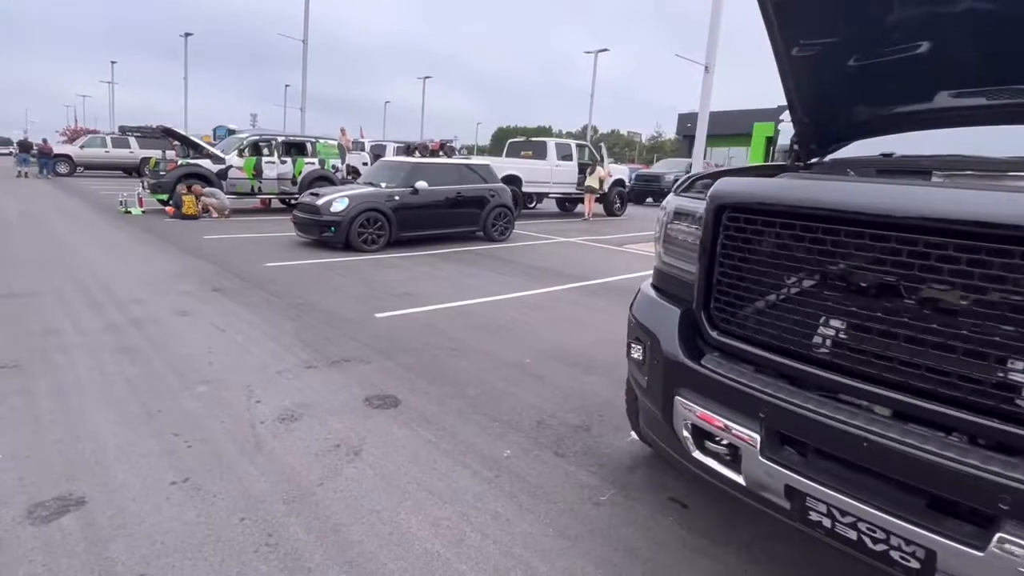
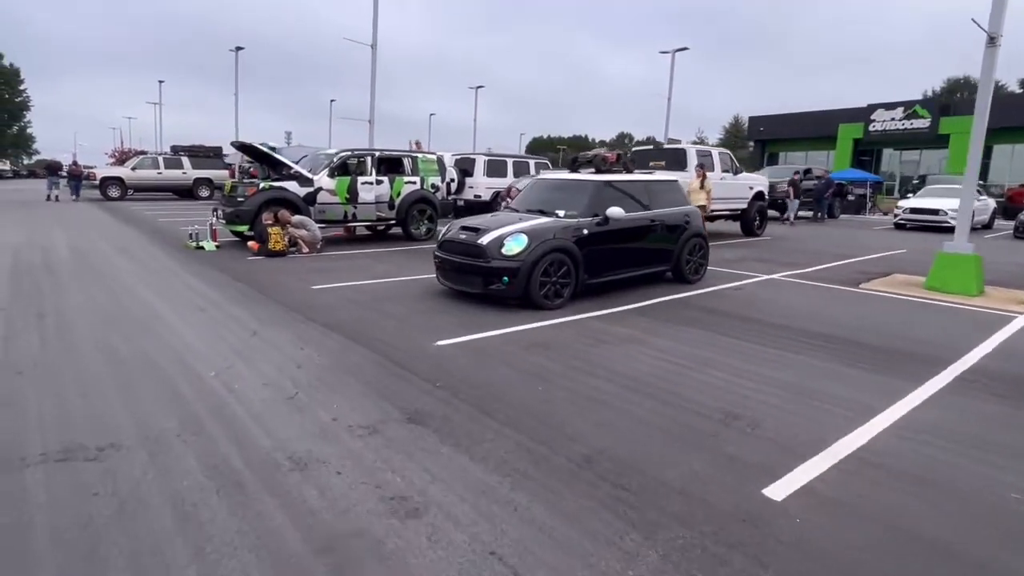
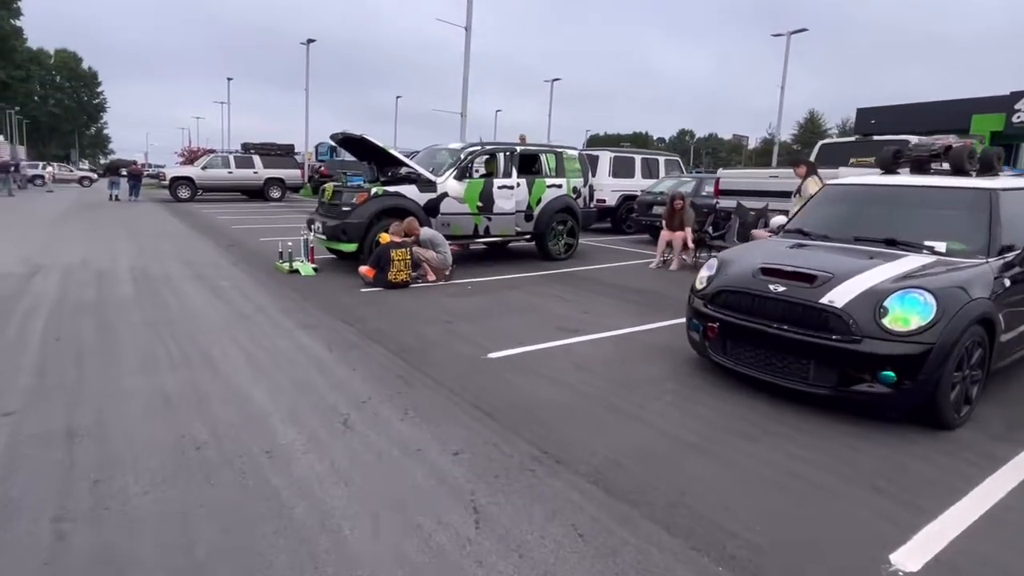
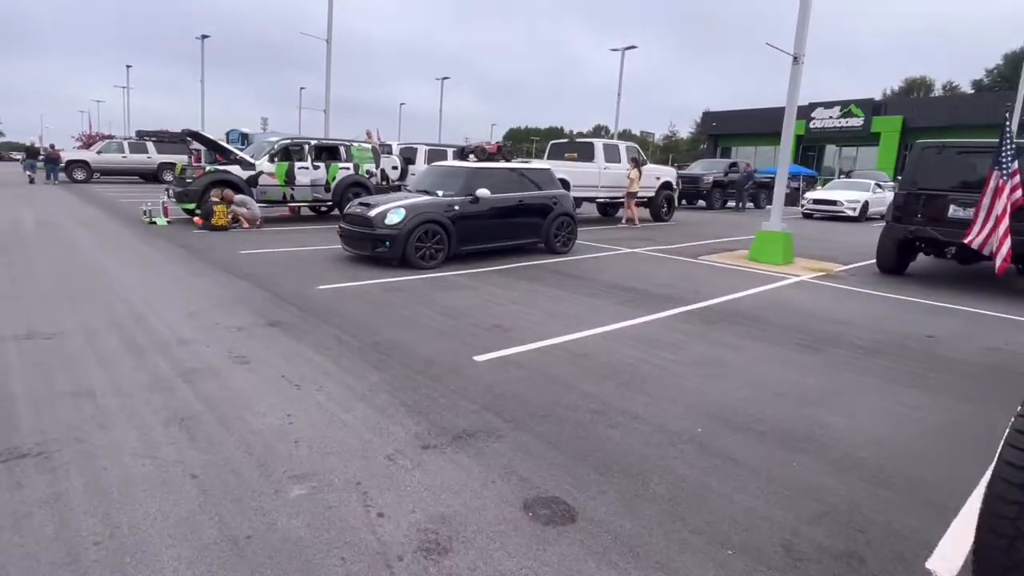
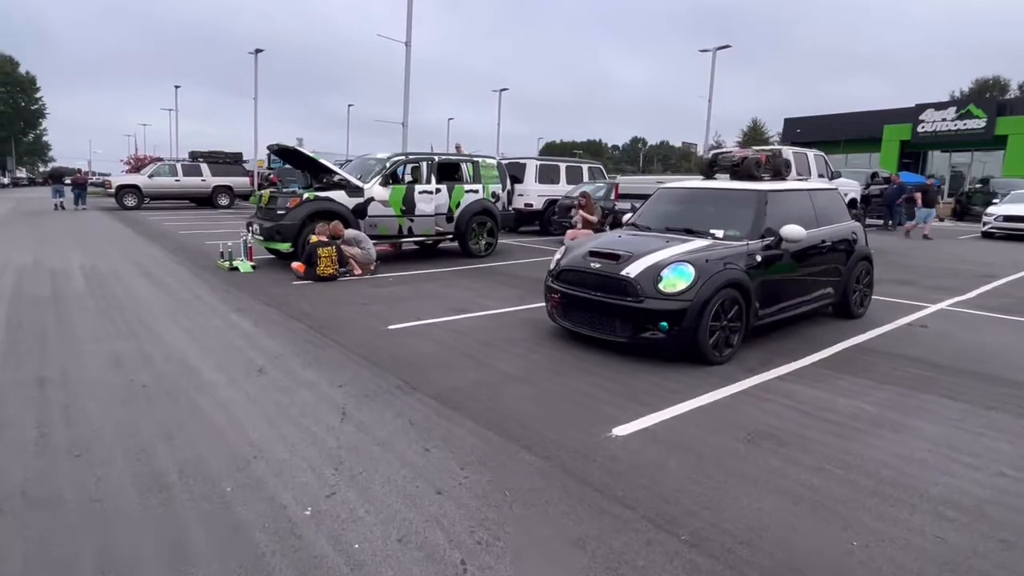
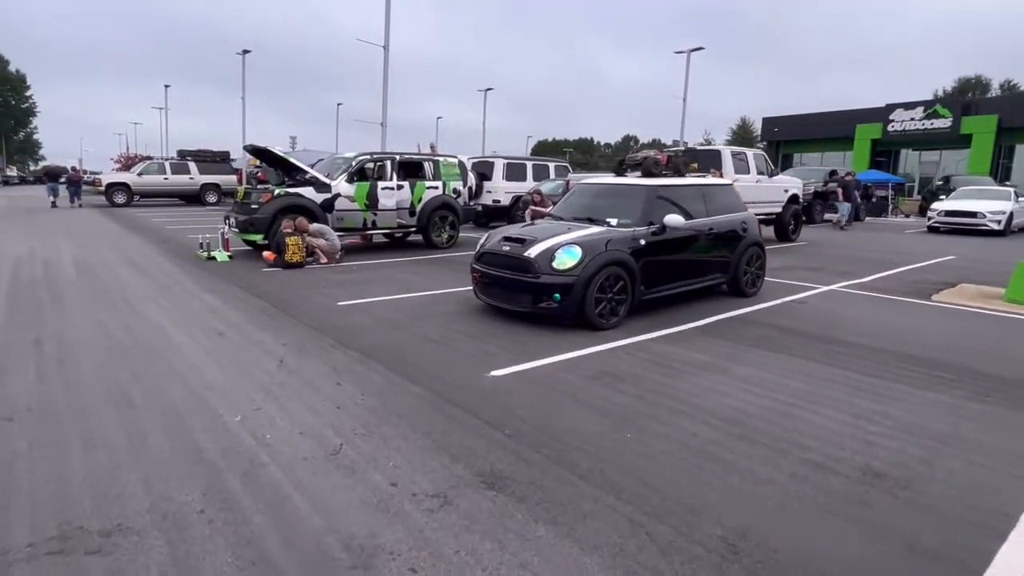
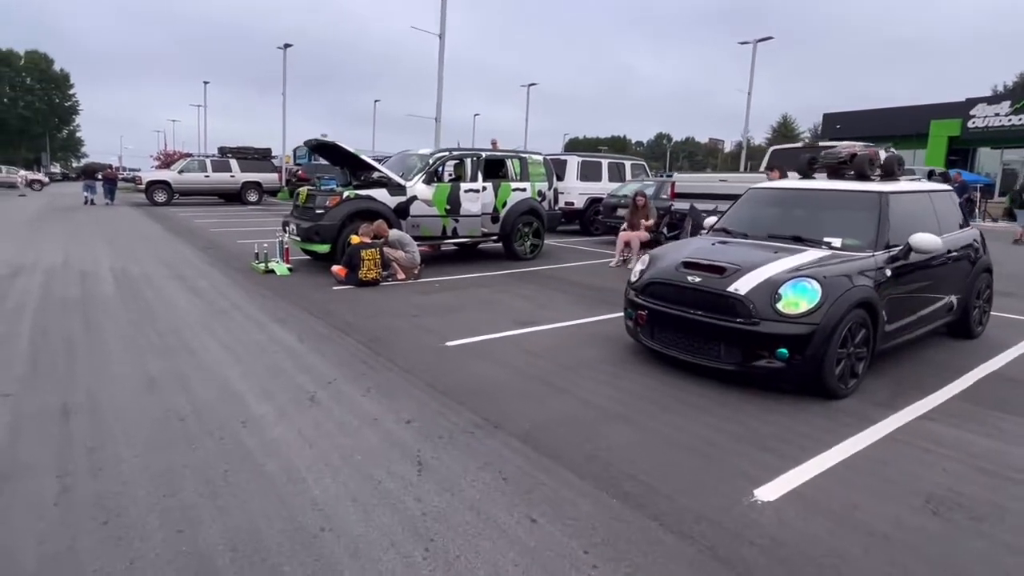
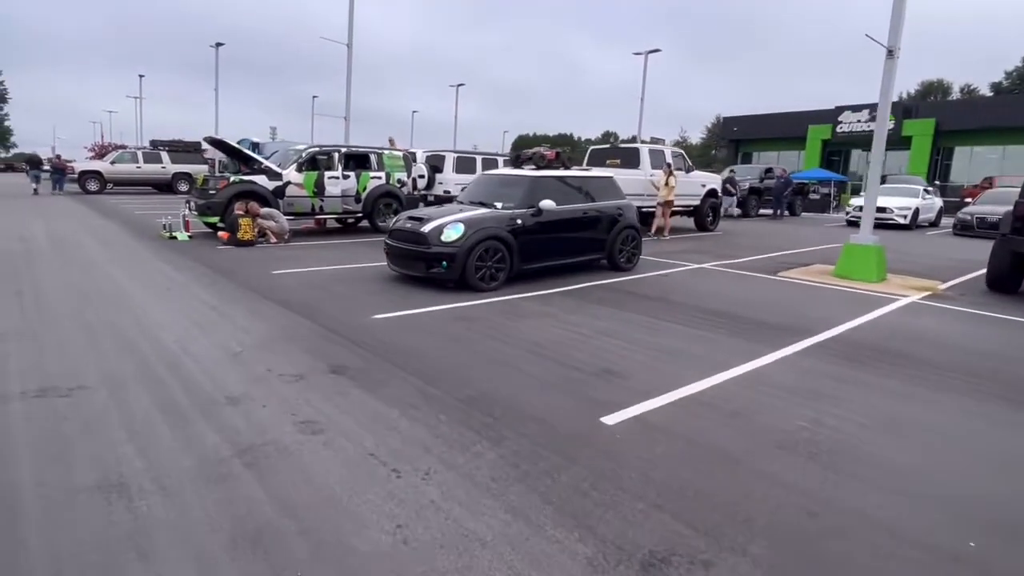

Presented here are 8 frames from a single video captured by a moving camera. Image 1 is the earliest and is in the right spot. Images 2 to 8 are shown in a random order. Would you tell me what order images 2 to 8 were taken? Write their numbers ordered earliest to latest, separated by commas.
4, 8, 2, 6, 5, 7, 3
